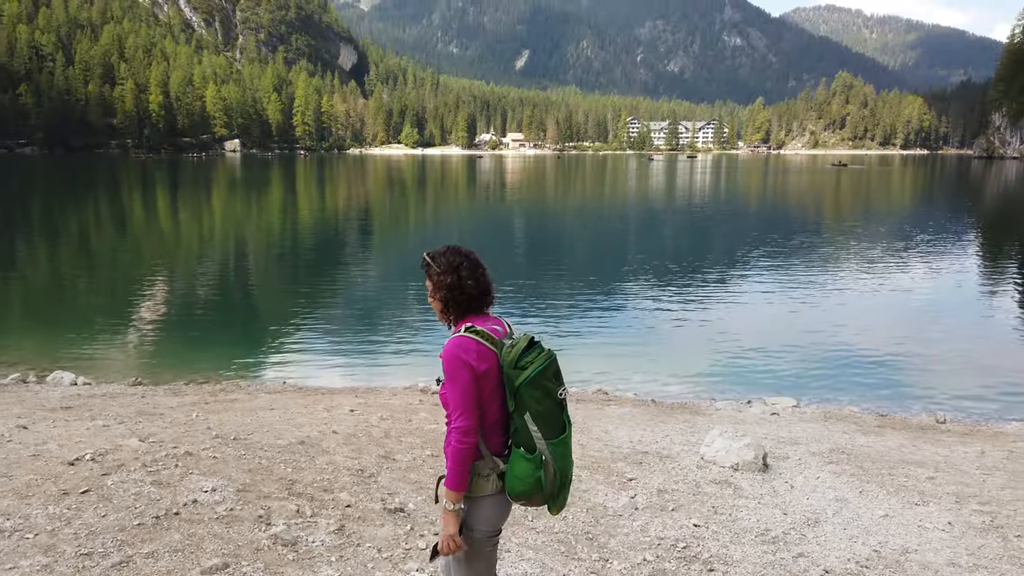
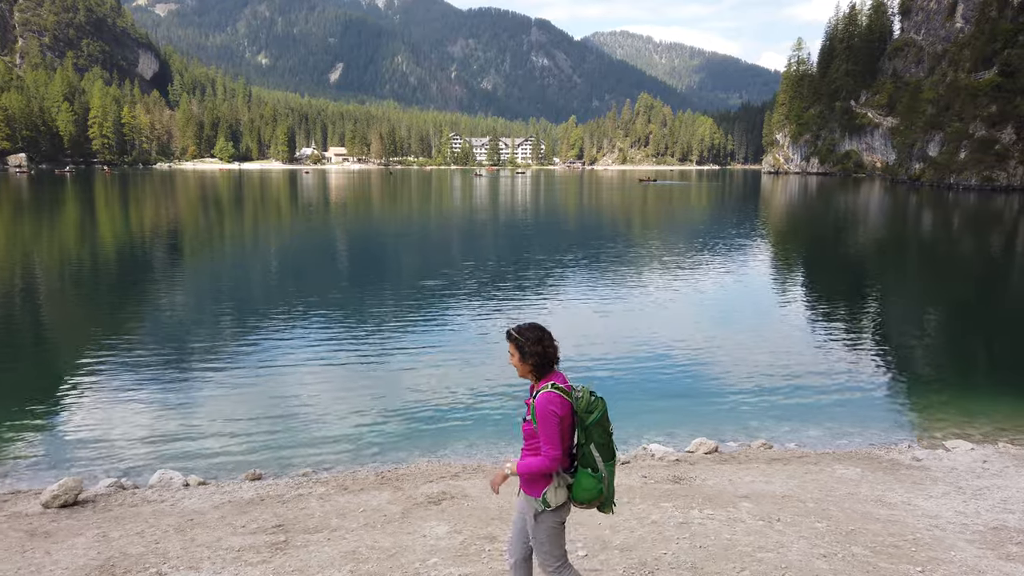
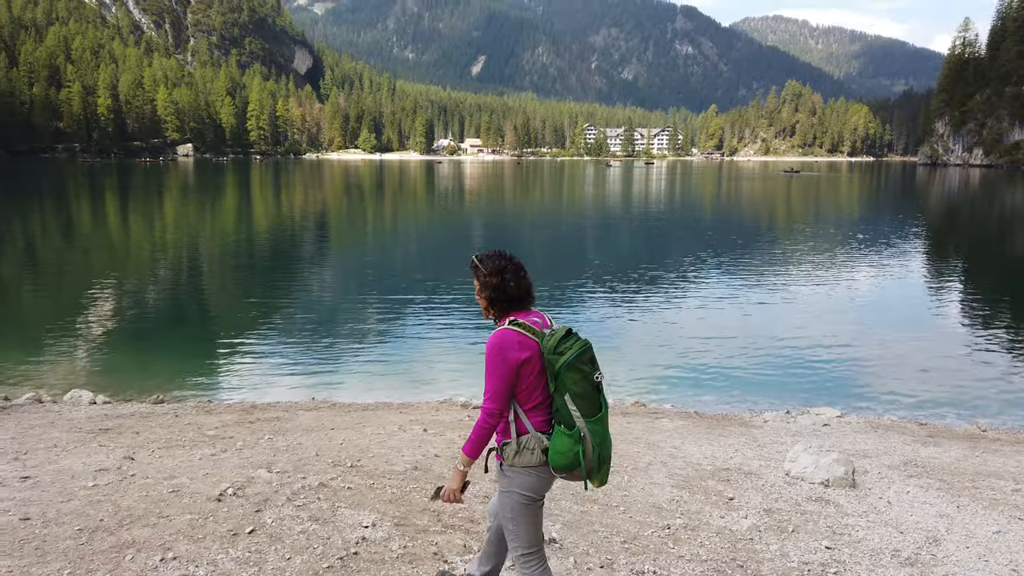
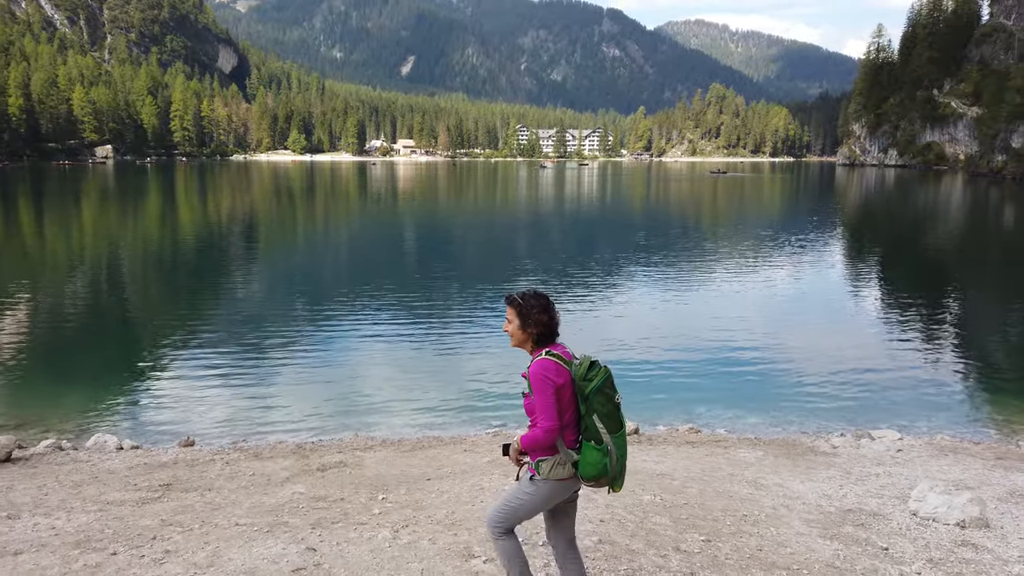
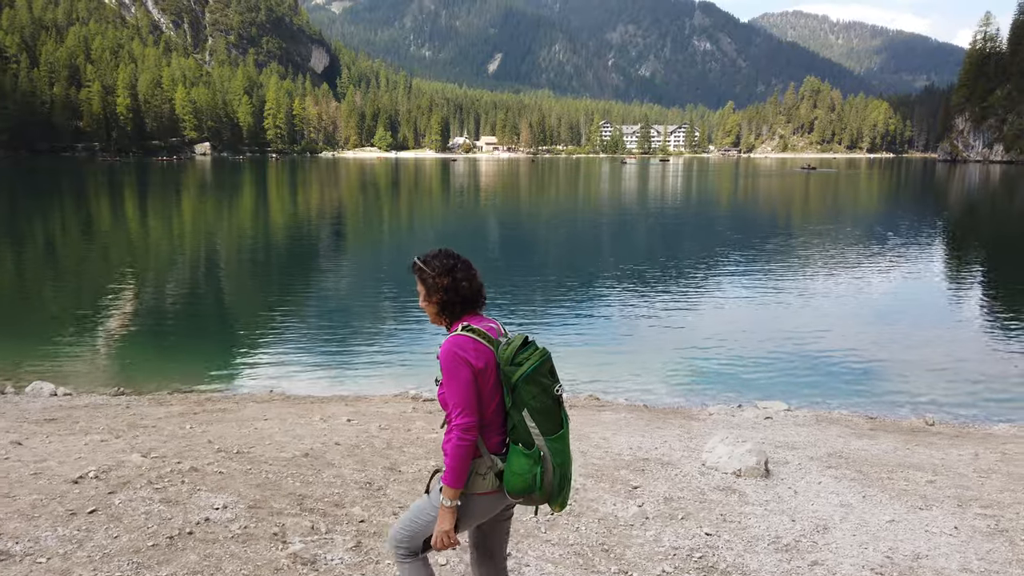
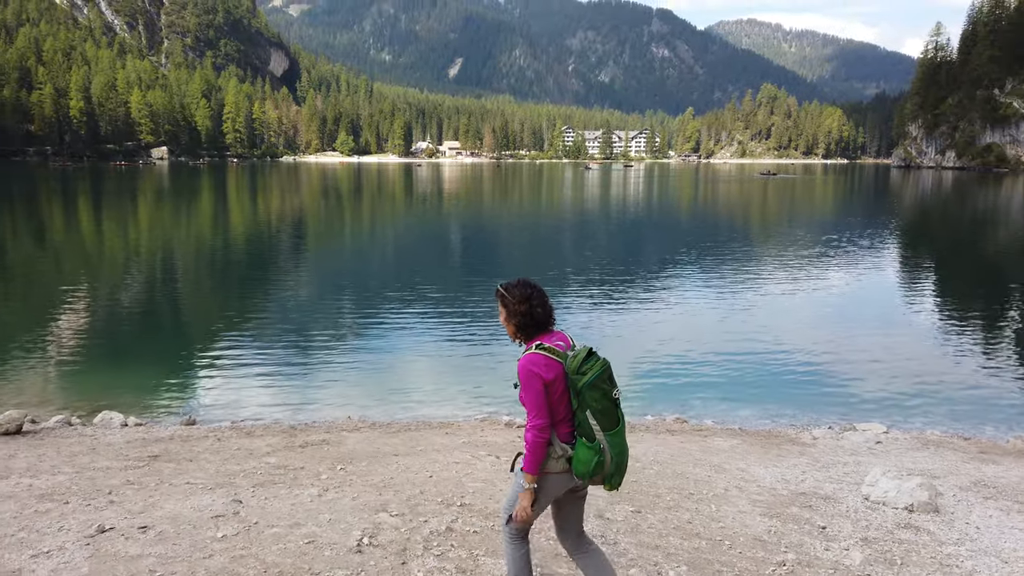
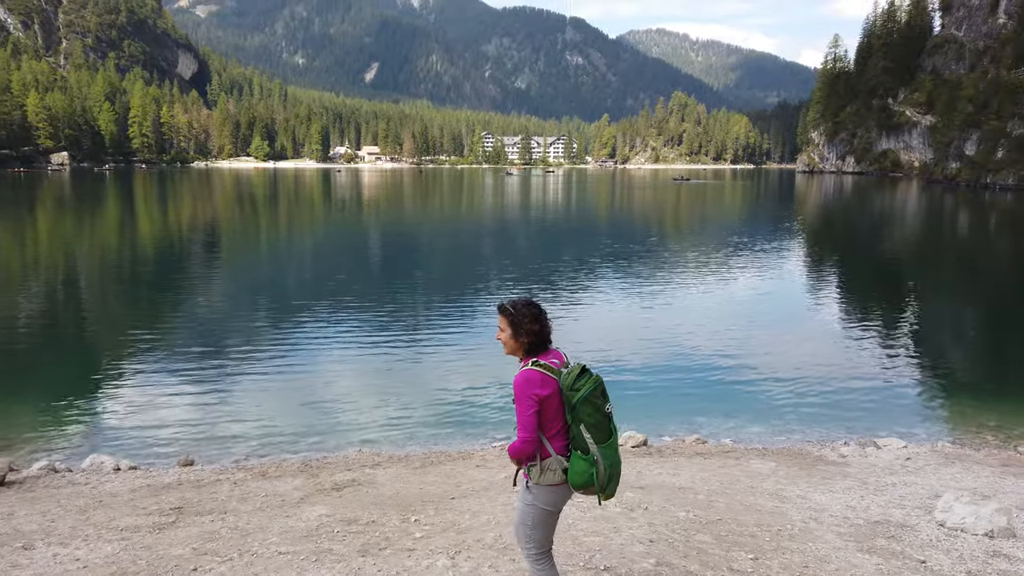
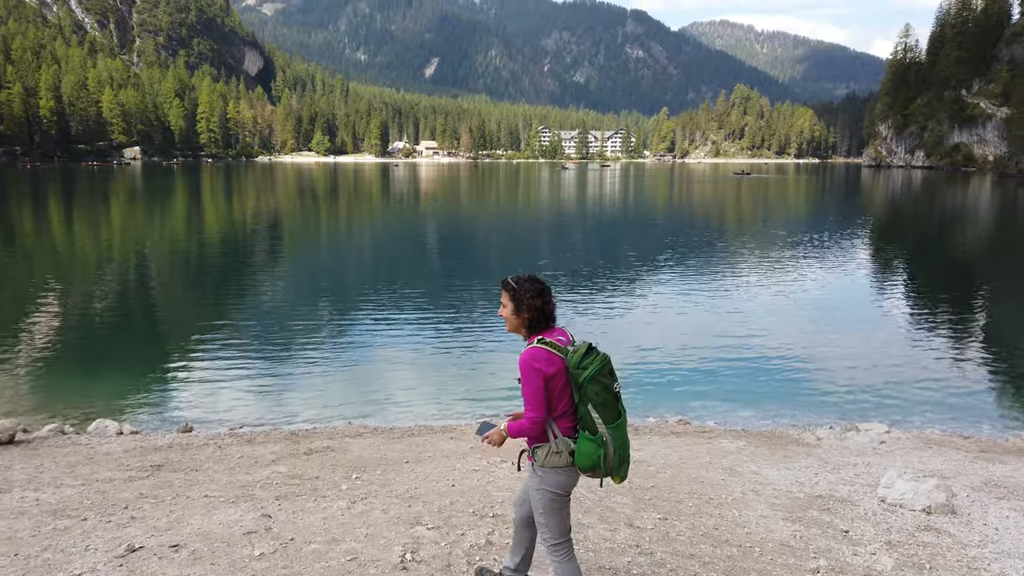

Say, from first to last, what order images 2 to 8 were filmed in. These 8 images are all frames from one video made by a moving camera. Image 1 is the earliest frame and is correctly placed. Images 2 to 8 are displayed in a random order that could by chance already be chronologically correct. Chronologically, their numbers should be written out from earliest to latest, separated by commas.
5, 3, 6, 8, 4, 7, 2
